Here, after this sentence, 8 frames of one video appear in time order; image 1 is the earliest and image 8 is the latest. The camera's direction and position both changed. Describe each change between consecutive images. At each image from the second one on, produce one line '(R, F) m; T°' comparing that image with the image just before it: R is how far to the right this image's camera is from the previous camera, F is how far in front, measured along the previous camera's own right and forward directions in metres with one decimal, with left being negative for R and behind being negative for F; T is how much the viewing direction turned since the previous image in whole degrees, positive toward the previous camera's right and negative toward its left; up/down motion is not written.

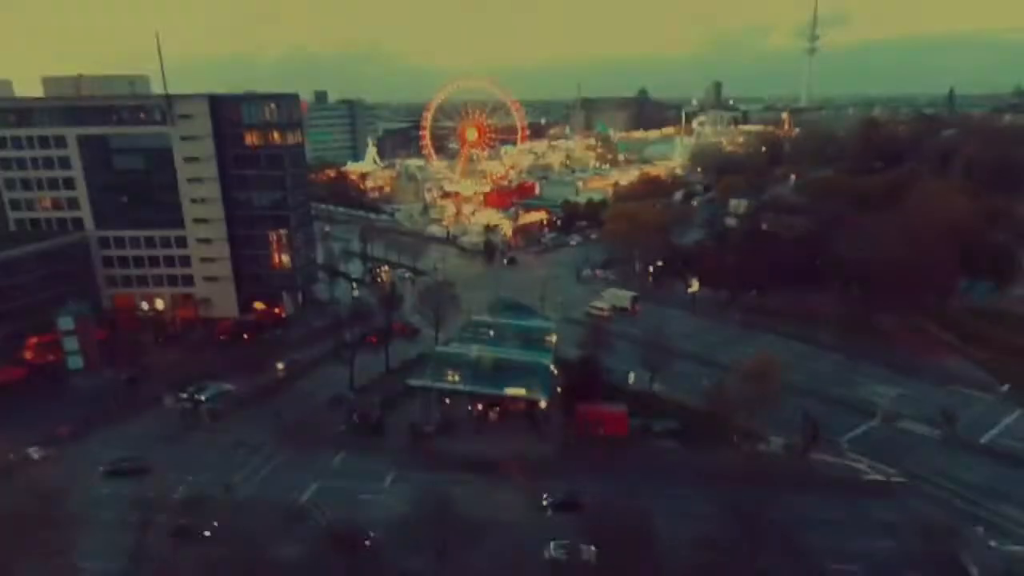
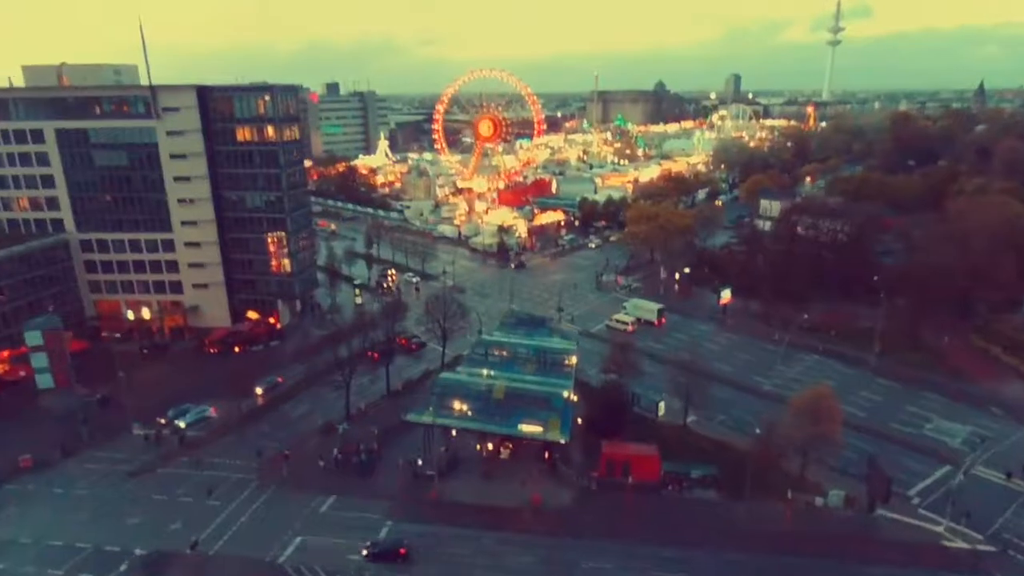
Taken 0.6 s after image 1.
(-0.2, +4.8) m; -1°
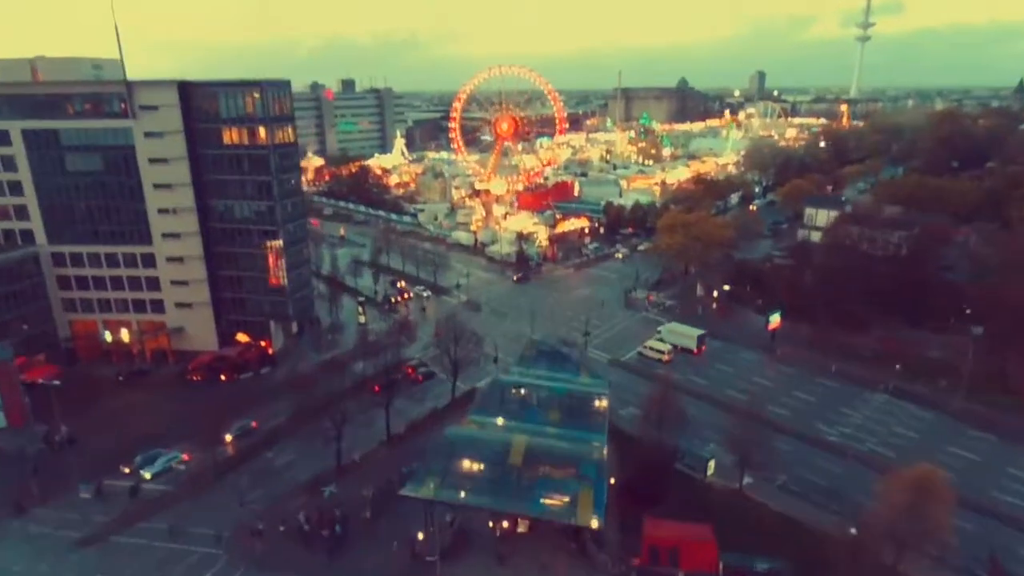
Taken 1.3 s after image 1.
(-0.2, +6.1) m; -2°
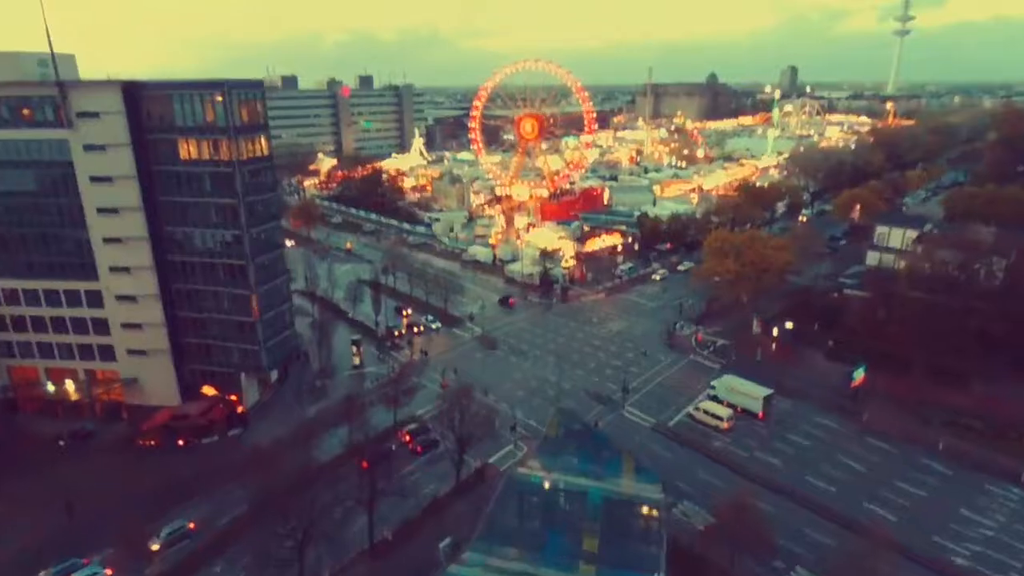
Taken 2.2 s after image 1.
(0.0, +8.7) m; -2°
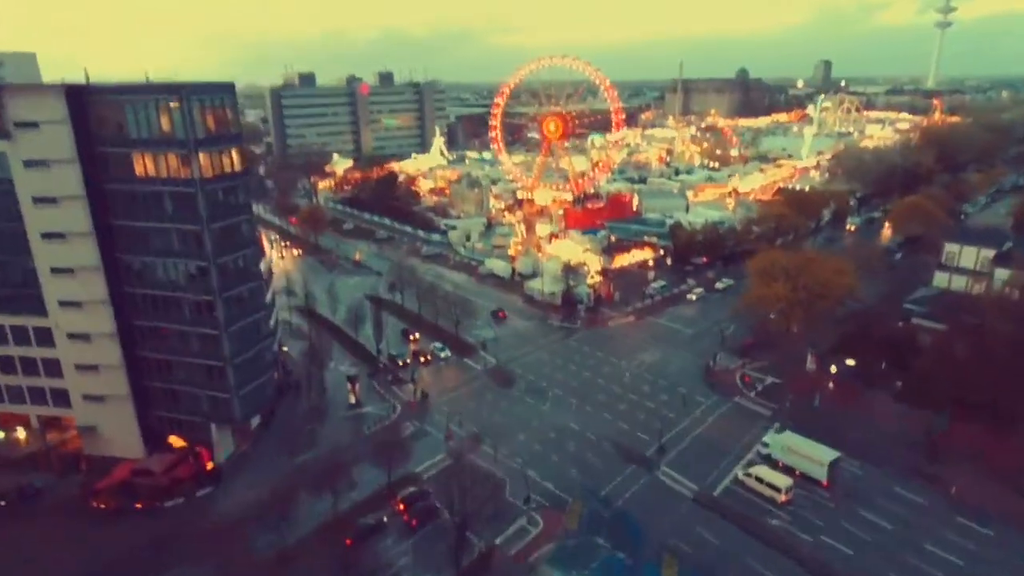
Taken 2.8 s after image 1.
(+0.4, +6.0) m; -2°
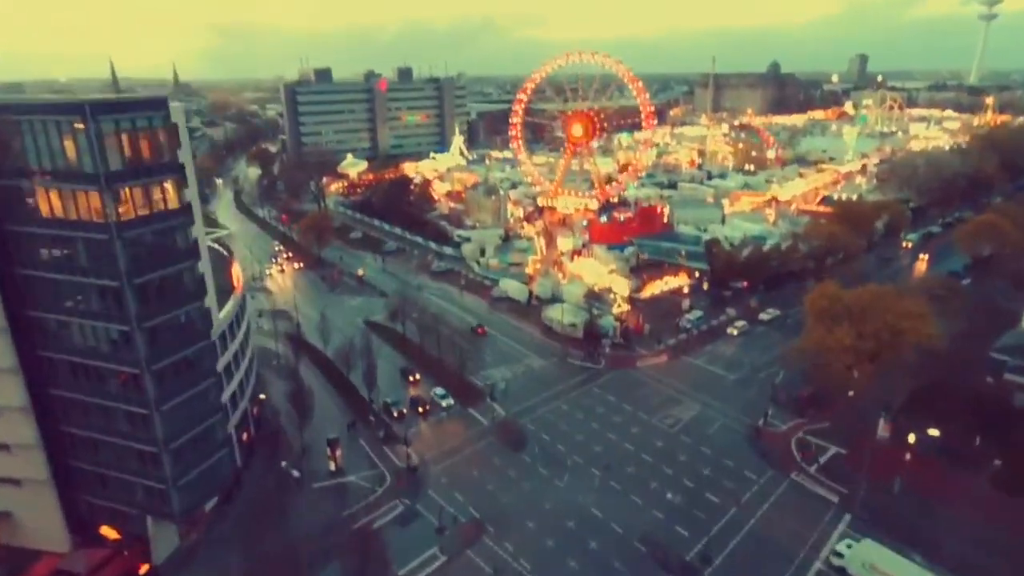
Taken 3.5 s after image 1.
(+0.5, +6.8) m; -2°
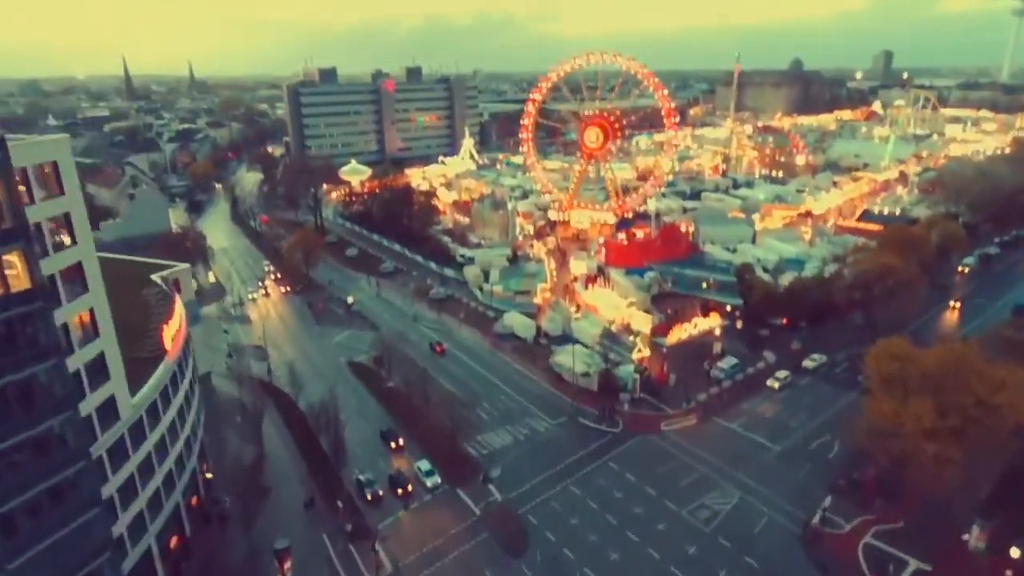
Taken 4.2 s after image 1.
(+0.8, +7.3) m; -1°
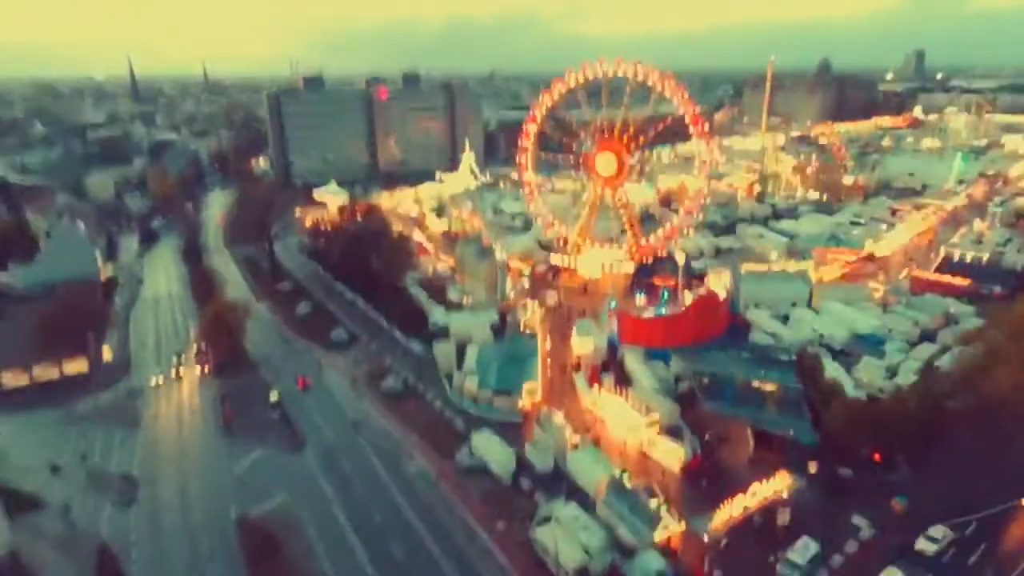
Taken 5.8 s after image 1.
(+2.8, +16.0) m; -2°
